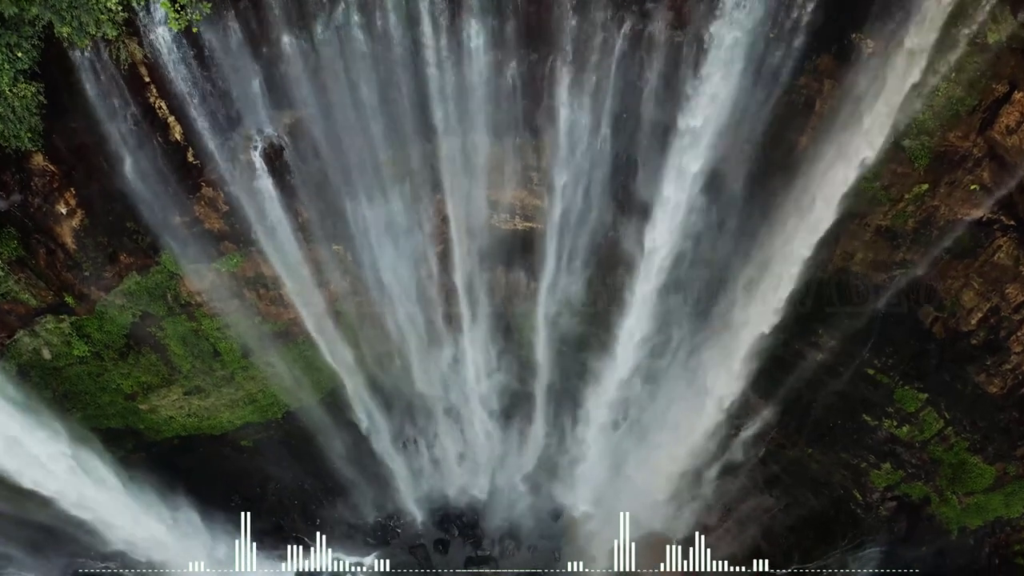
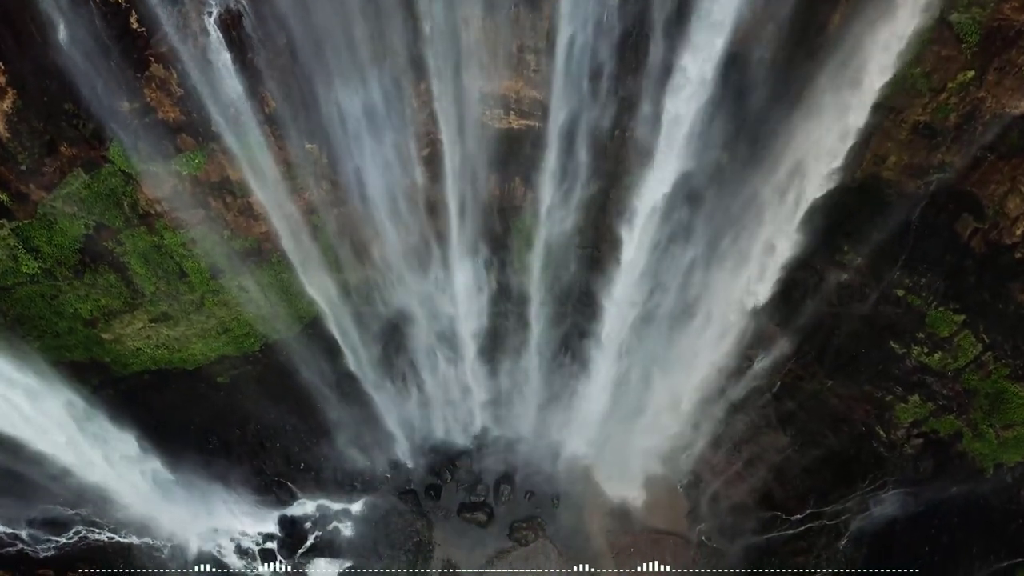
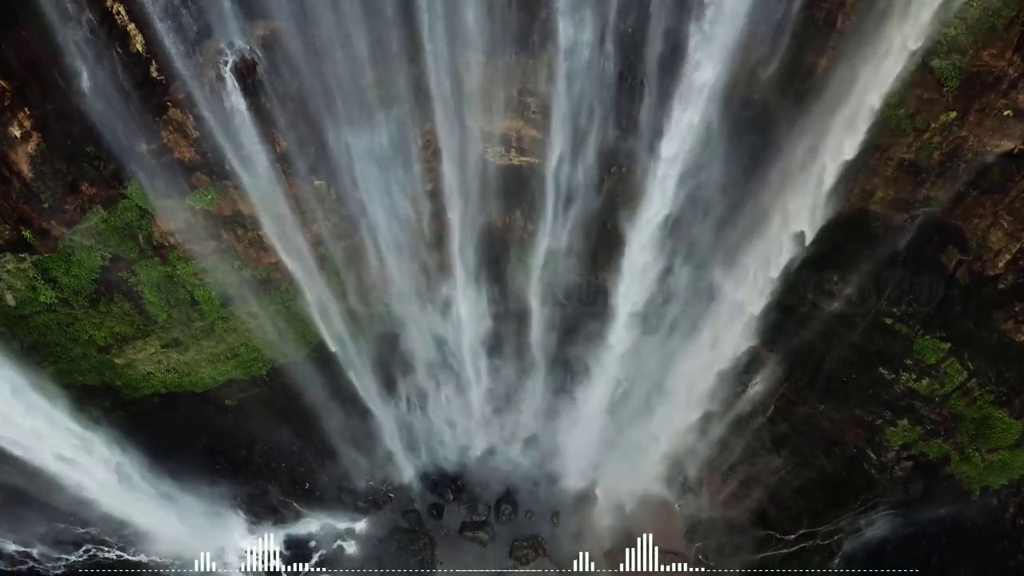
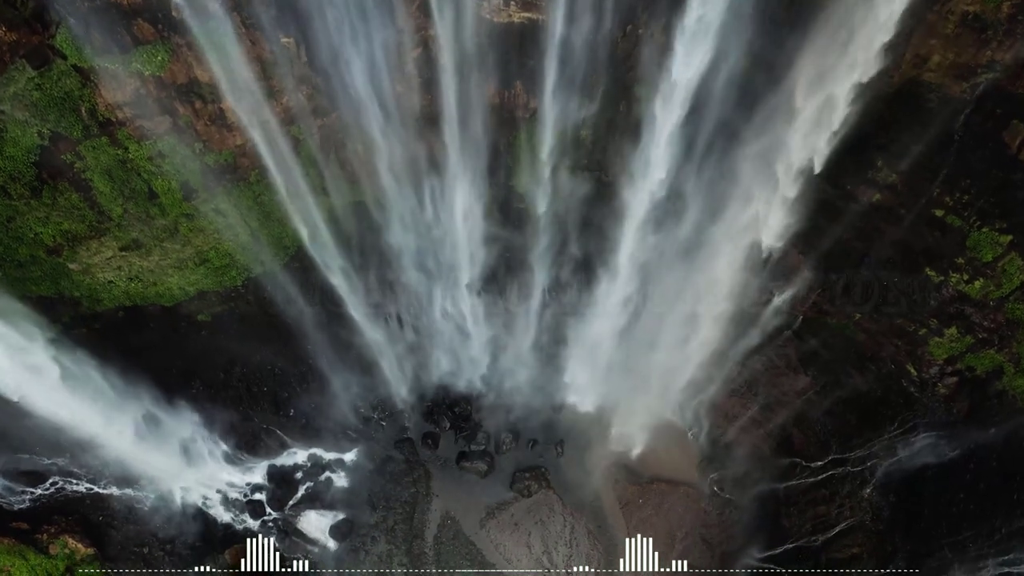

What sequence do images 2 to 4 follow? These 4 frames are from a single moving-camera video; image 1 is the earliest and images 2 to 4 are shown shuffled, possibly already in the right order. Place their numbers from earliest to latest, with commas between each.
3, 2, 4
